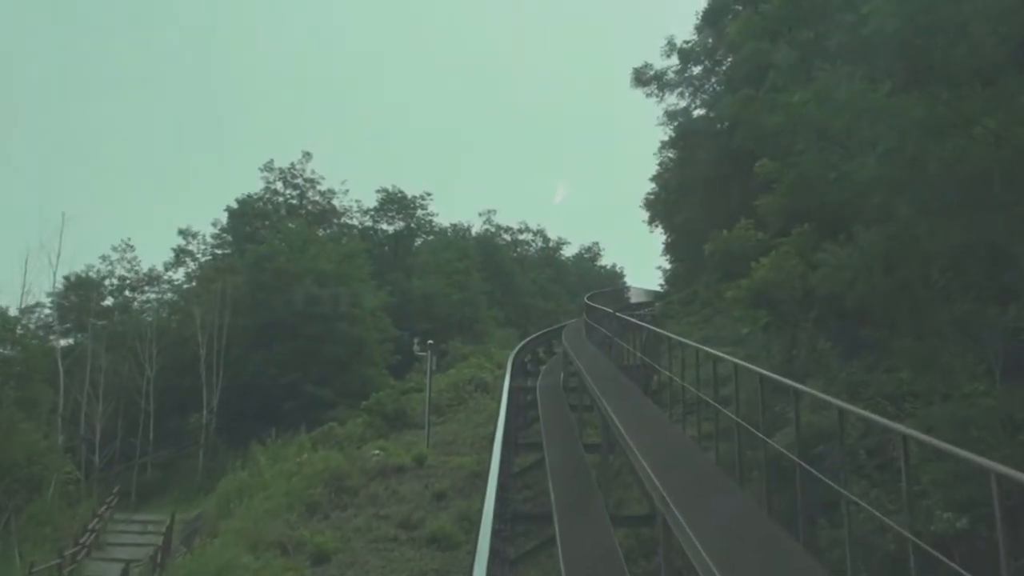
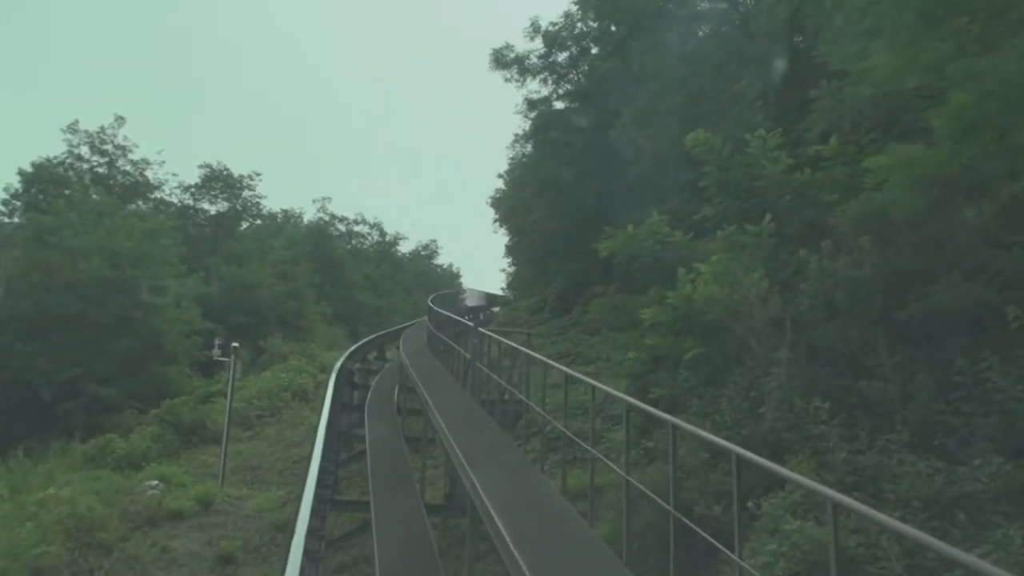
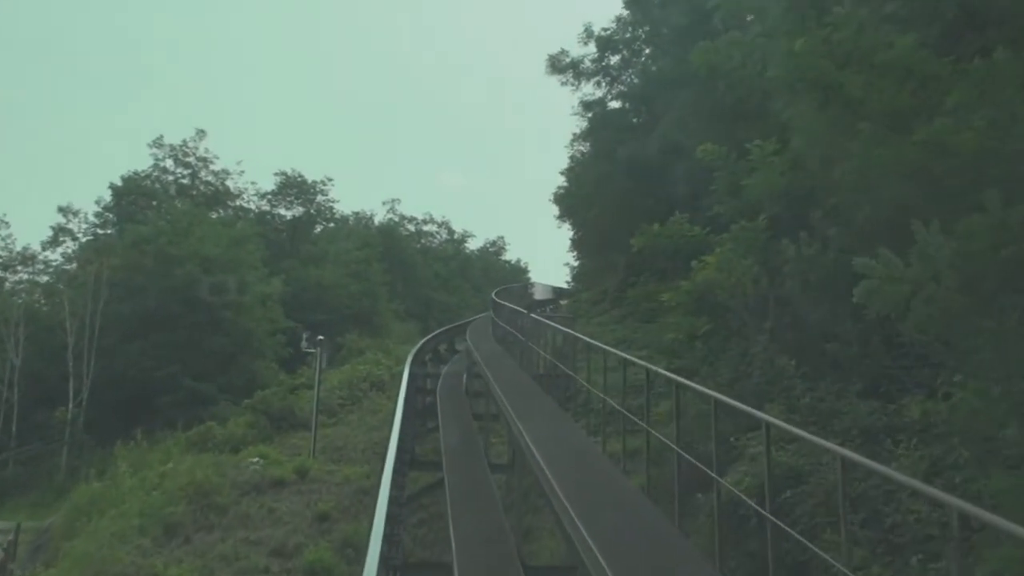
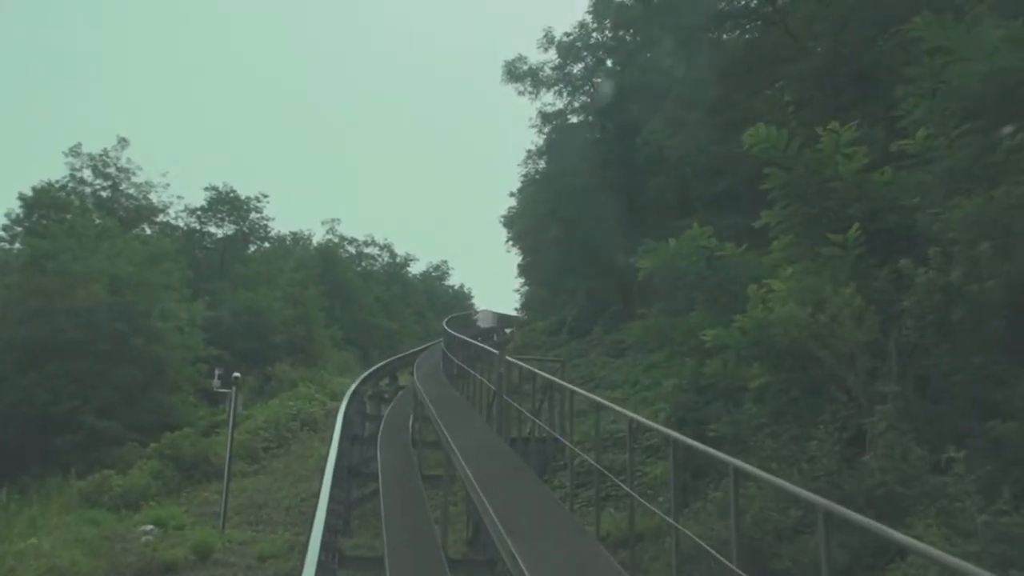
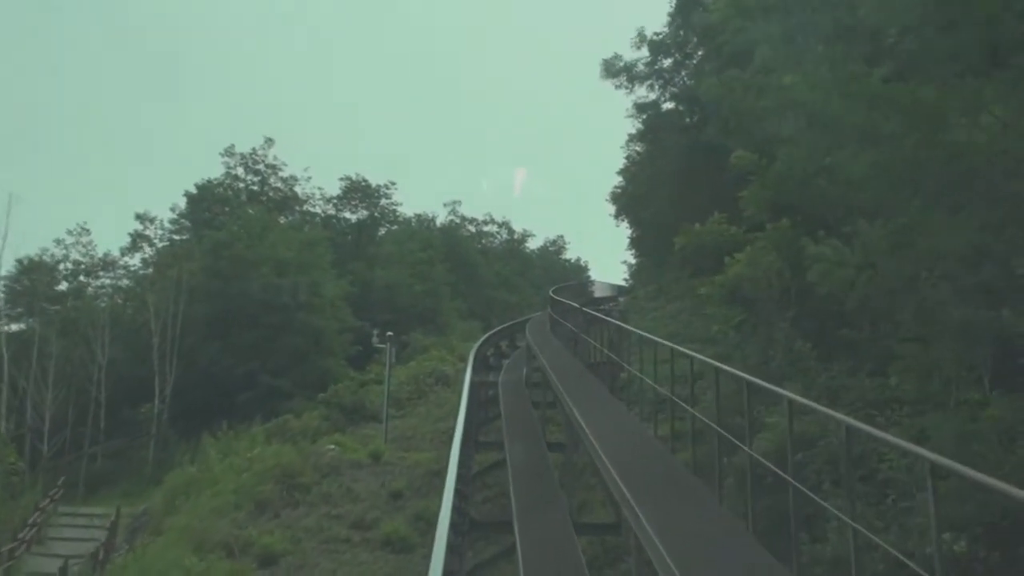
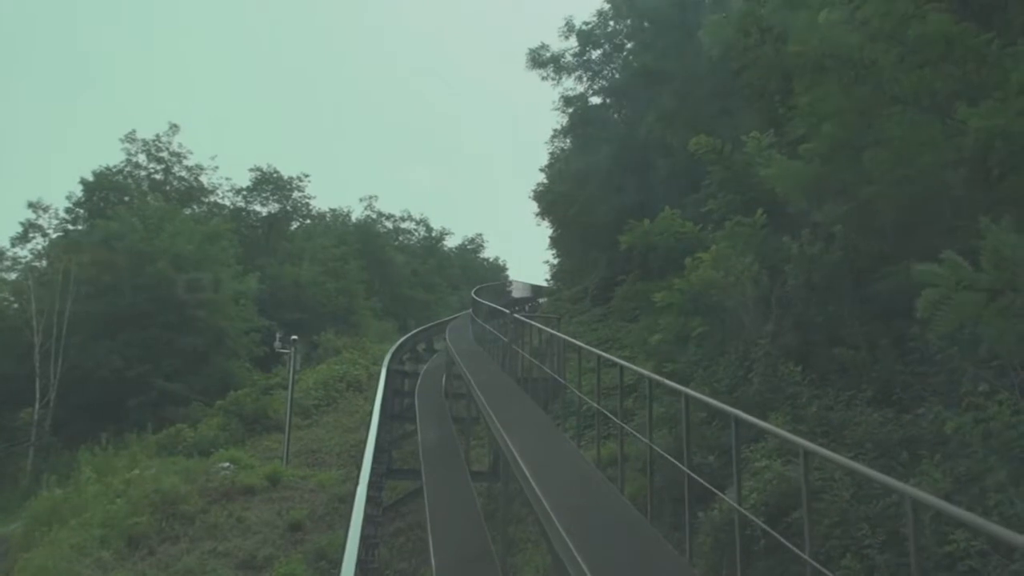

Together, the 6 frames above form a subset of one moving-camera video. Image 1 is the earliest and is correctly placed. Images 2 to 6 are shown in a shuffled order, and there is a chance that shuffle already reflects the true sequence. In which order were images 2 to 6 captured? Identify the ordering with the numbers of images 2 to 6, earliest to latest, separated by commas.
5, 3, 6, 2, 4
